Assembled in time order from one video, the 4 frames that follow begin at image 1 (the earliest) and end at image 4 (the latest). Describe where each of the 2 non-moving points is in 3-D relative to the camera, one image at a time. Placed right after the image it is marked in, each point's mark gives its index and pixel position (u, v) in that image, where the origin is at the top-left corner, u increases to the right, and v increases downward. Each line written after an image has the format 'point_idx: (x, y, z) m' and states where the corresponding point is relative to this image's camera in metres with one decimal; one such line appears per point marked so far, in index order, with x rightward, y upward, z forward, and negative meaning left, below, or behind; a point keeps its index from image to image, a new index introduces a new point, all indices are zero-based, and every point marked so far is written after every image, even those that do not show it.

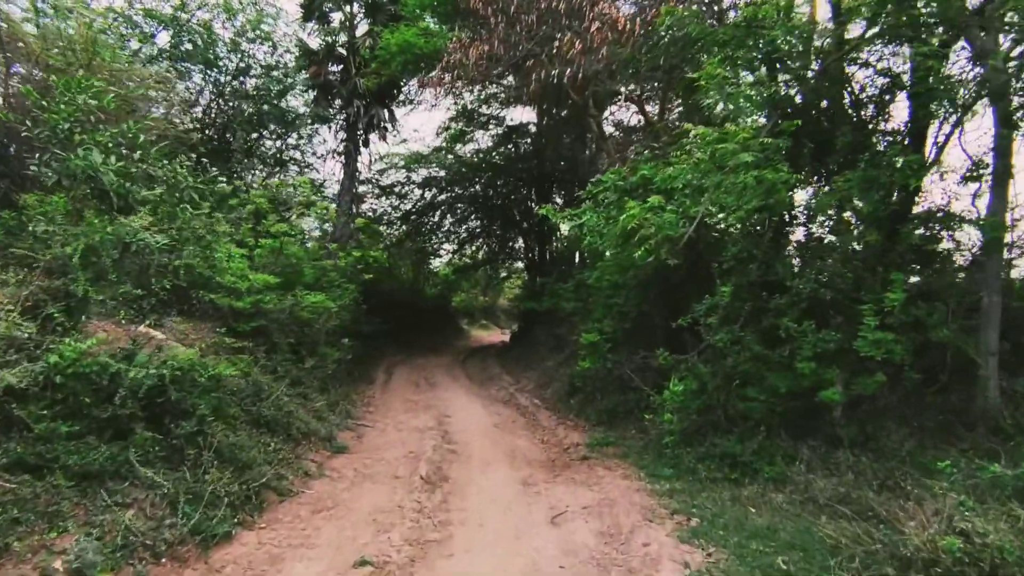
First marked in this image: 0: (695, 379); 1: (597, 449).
0: (+1.7, -0.9, +7.2) m
1: (+1.0, -1.8, +8.5) m
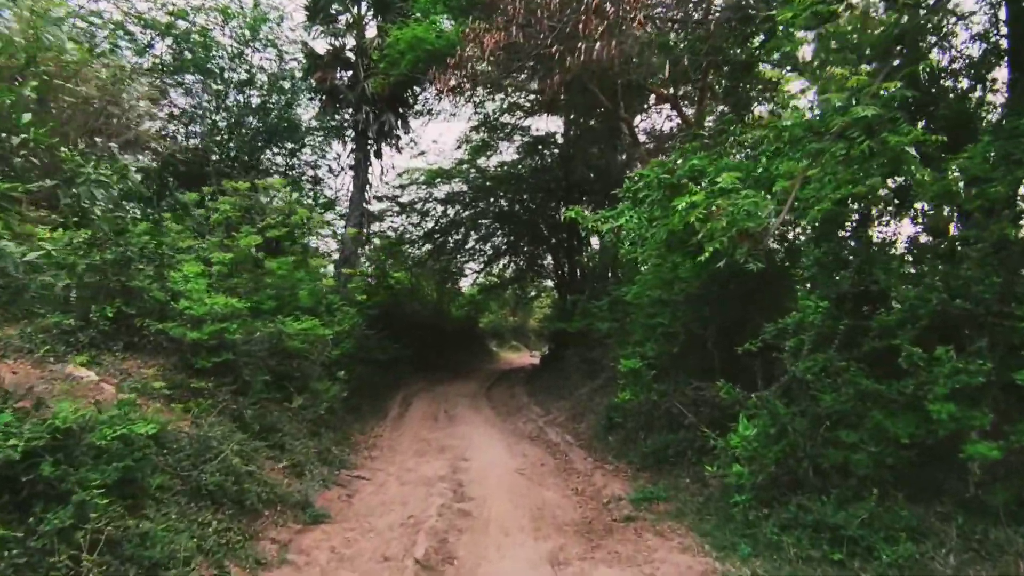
0: (+1.9, -1.0, +5.5) m
1: (+1.2, -1.9, +6.8) m
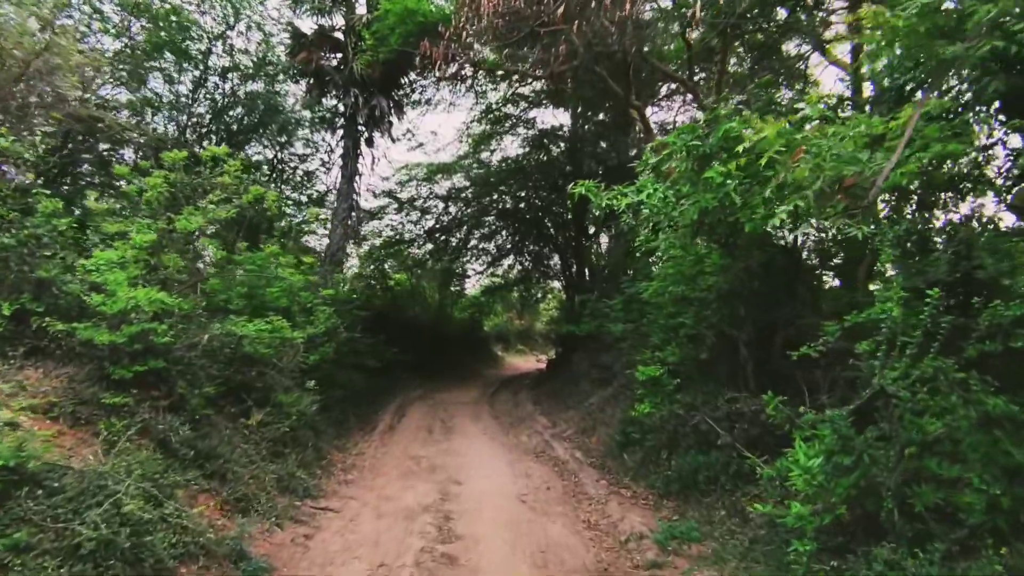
0: (+1.9, -0.9, +4.2) m
1: (+1.2, -1.9, +5.6) m
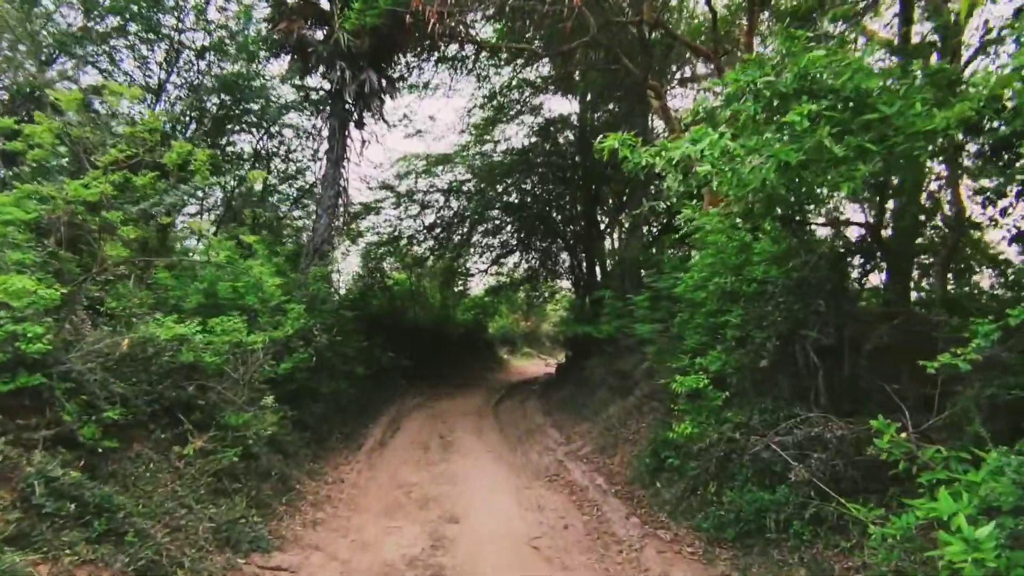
0: (+1.9, -0.8, +2.8) m
1: (+1.2, -1.8, +4.1) m
